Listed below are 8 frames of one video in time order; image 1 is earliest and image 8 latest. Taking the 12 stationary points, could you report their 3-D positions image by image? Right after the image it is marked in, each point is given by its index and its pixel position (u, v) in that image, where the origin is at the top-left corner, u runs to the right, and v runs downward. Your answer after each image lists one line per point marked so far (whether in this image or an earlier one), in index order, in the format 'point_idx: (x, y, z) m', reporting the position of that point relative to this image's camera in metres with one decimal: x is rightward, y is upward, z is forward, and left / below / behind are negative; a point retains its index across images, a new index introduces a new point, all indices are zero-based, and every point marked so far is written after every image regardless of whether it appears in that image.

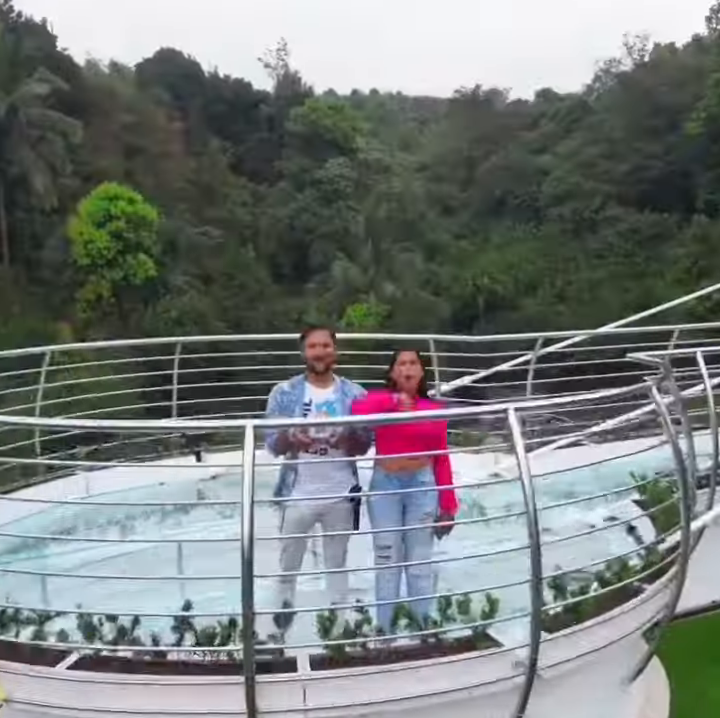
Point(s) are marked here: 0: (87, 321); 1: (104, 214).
0: (-6.4, +0.9, +16.9) m
1: (-5.9, +3.3, +16.6) m
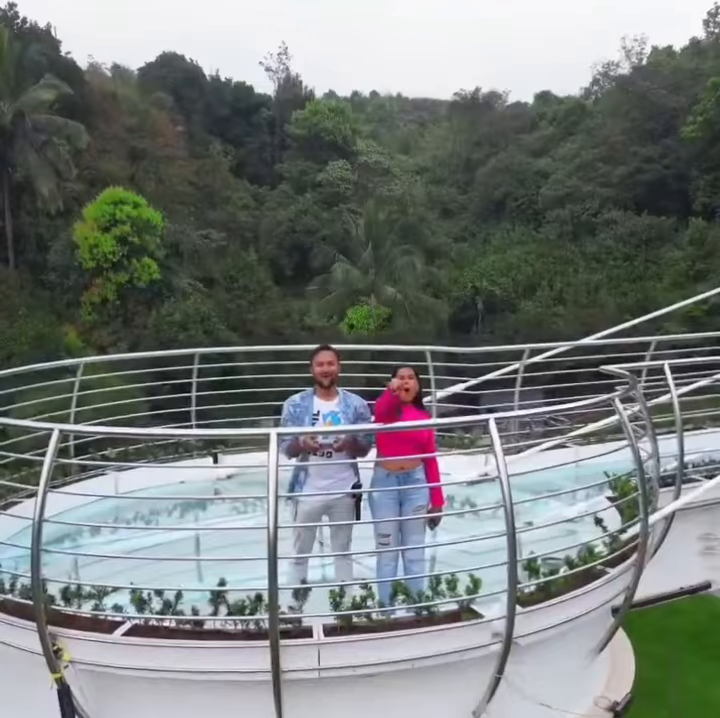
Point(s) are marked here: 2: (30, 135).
0: (-6.4, +0.9, +17.2) m
1: (-5.9, +3.3, +16.9) m
2: (-8.7, +5.9, +19.1) m
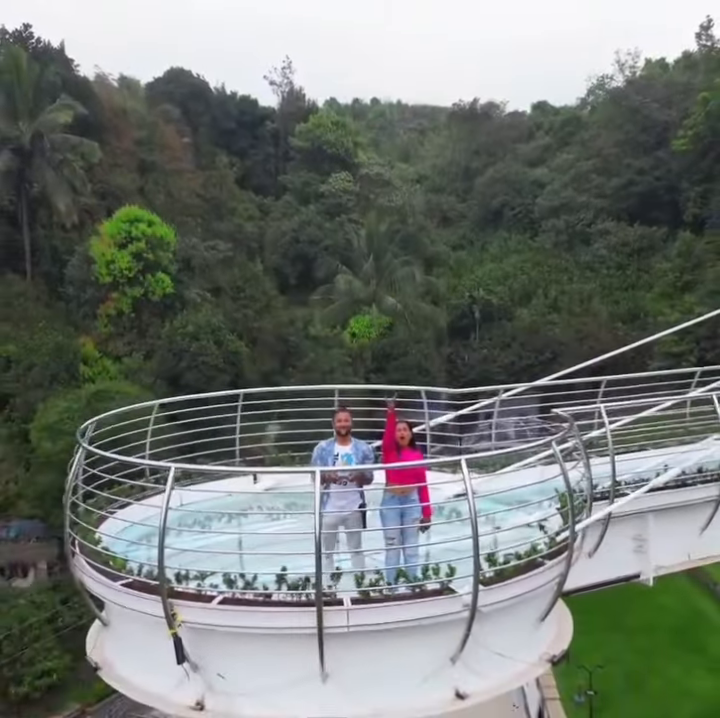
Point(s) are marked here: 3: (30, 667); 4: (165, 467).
0: (-6.3, +0.6, +18.1) m
1: (-5.8, +3.0, +17.8) m
2: (-8.6, +5.7, +20.0) m
3: (-6.2, -5.8, +13.5) m
4: (-1.0, -0.6, +3.8) m
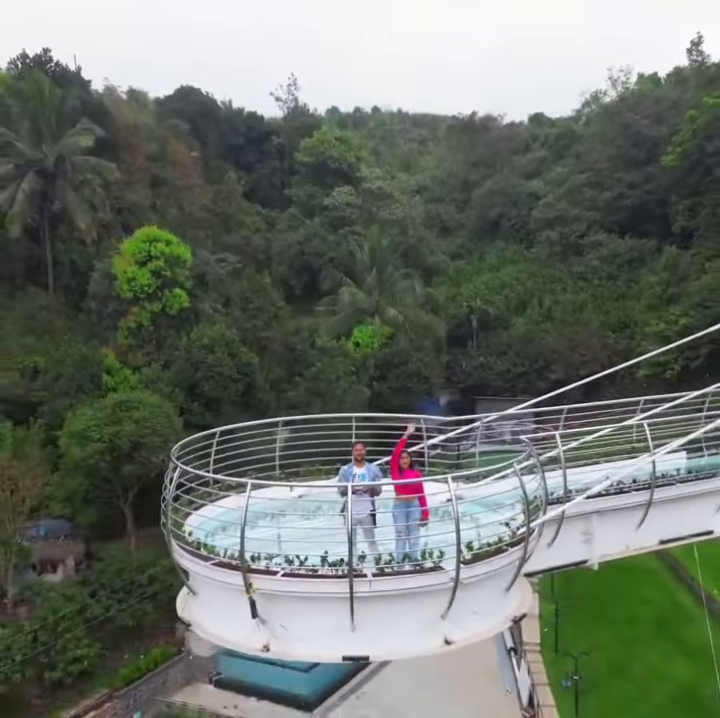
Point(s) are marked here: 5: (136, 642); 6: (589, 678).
0: (-6.2, +0.4, +19.4) m
1: (-5.7, +2.8, +19.1) m
2: (-8.5, +5.4, +21.3) m
3: (-6.1, -6.0, +14.8) m
4: (-0.9, -0.8, +5.0) m
5: (-5.1, -6.5, +16.6) m
6: (+4.6, -6.5, +14.7) m
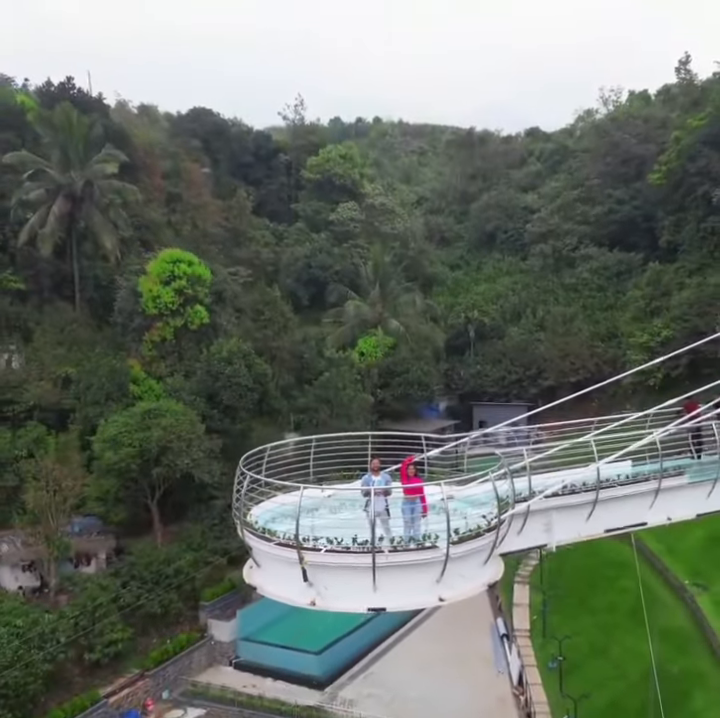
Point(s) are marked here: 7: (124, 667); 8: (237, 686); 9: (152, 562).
0: (-6.1, +0.1, +21.1) m
1: (-5.5, +2.5, +20.8) m
2: (-8.4, +5.1, +22.9) m
3: (-5.9, -6.3, +16.5) m
4: (-0.8, -1.2, +6.7) m
5: (-5.0, -6.8, +18.3) m
6: (+4.8, -6.8, +16.4) m
7: (-5.5, -7.2, +16.9) m
8: (-2.9, -7.8, +17.2) m
9: (-5.1, -5.0, +17.9) m
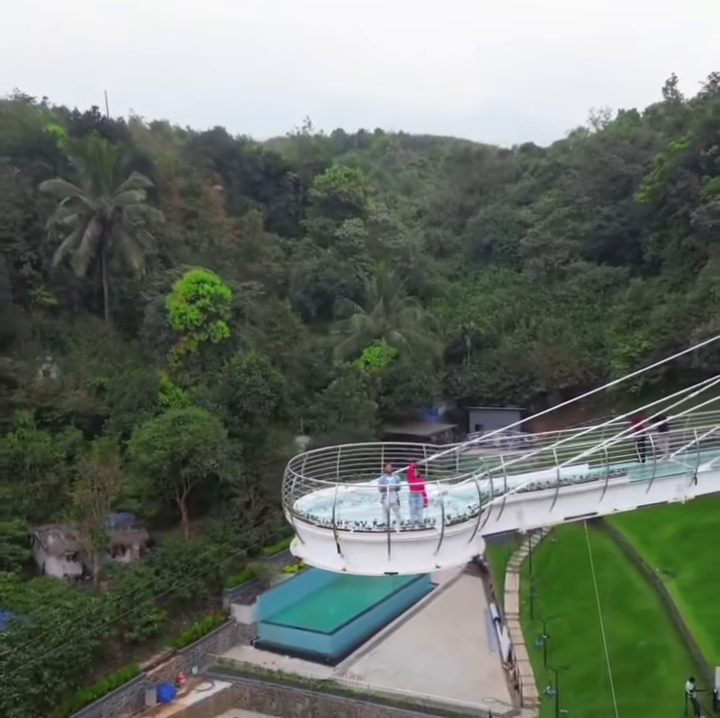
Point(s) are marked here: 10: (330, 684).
0: (-5.9, -0.3, +23.2) m
1: (-5.3, +2.1, +22.9) m
2: (-8.2, +4.7, +25.1) m
3: (-5.7, -6.7, +18.6) m
4: (-0.6, -1.5, +8.9) m
5: (-4.8, -7.2, +20.5) m
6: (+5.0, -7.1, +18.5) m
7: (-5.3, -7.6, +19.1) m
8: (-2.7, -8.1, +19.4) m
9: (-4.9, -5.3, +20.0) m
10: (-0.7, -8.0, +17.8) m
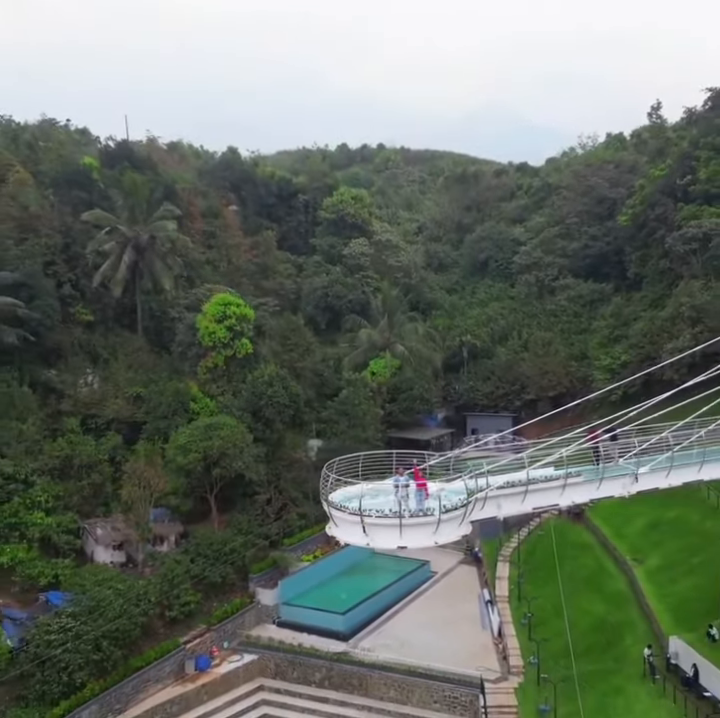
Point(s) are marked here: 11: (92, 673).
0: (-5.6, -0.7, +26.1) m
1: (-5.1, +1.7, +25.8) m
2: (-7.9, +4.3, +28.0) m
3: (-5.4, -7.2, +21.5) m
4: (-0.3, -2.0, +11.7) m
5: (-4.5, -7.6, +23.4) m
6: (+5.3, -7.6, +21.4) m
7: (-5.0, -8.0, +22.0) m
8: (-2.4, -8.6, +22.2) m
9: (-4.7, -5.8, +22.9) m
10: (-0.4, -8.5, +20.7) m
11: (-6.9, -8.0, +18.5) m
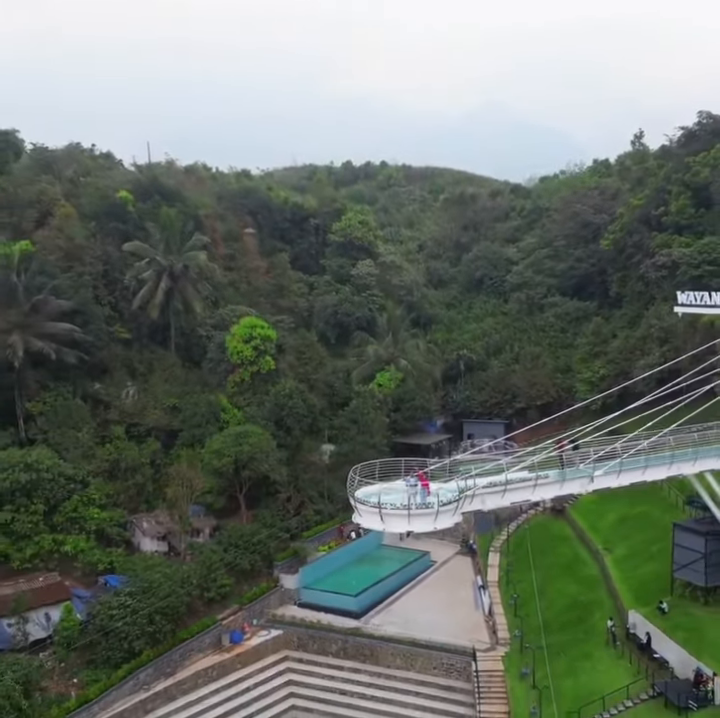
0: (-5.2, -1.4, +29.7) m
1: (-4.7, +1.0, +29.4) m
2: (-7.5, +3.7, +31.6) m
3: (-5.1, -7.8, +25.1) m
4: (+0.1, -2.6, +15.4) m
5: (-4.1, -8.2, +27.0) m
6: (+5.7, -8.2, +25.0) m
7: (-4.7, -8.7, +25.6) m
8: (-2.0, -9.2, +25.9) m
9: (-4.3, -6.4, +26.5) m
10: (-0.1, -9.1, +24.4) m
11: (-6.5, -8.7, +22.1) m
